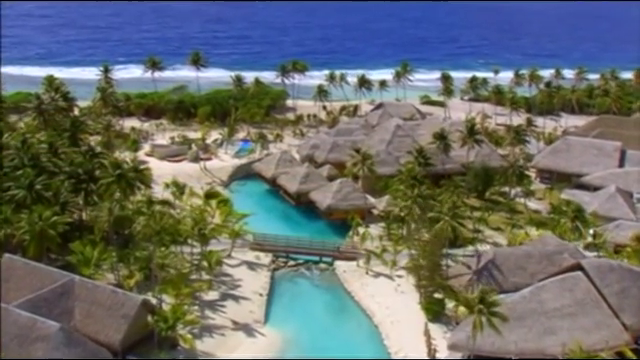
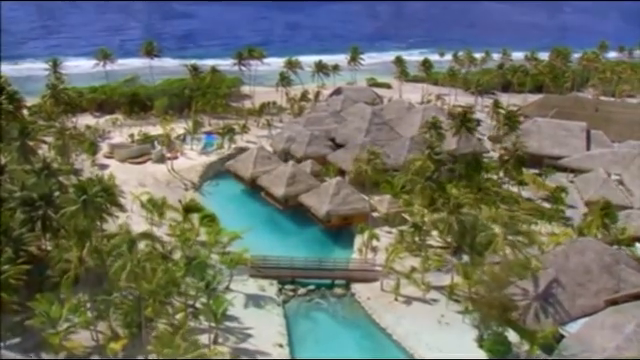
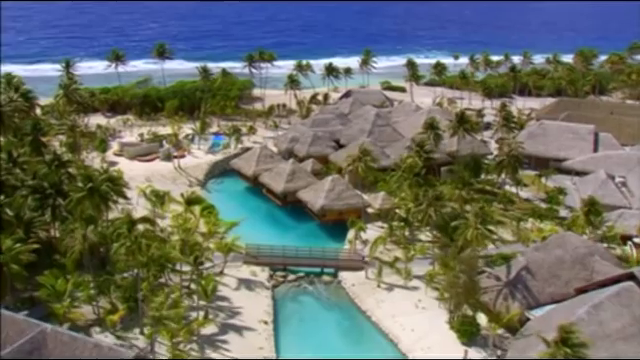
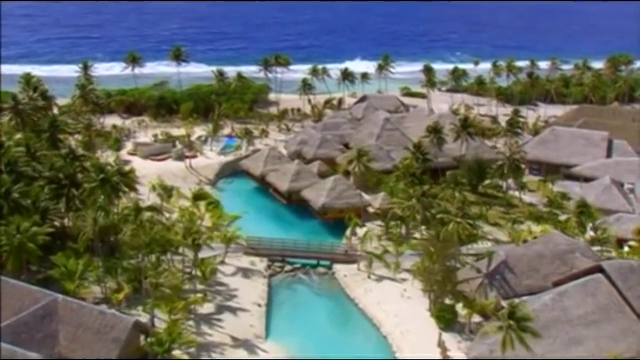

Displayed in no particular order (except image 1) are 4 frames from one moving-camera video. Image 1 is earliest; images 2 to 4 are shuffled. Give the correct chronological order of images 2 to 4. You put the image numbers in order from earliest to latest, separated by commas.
4, 3, 2
